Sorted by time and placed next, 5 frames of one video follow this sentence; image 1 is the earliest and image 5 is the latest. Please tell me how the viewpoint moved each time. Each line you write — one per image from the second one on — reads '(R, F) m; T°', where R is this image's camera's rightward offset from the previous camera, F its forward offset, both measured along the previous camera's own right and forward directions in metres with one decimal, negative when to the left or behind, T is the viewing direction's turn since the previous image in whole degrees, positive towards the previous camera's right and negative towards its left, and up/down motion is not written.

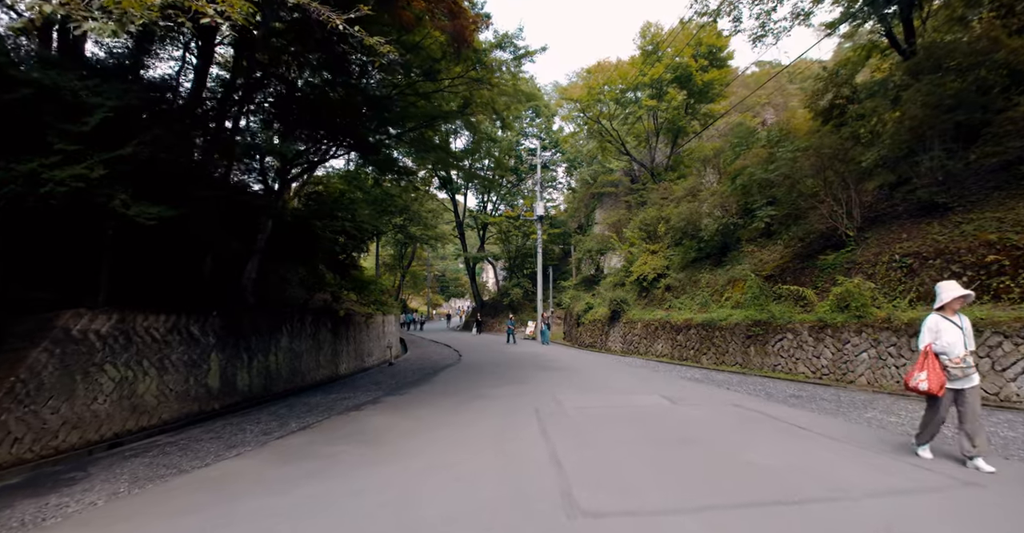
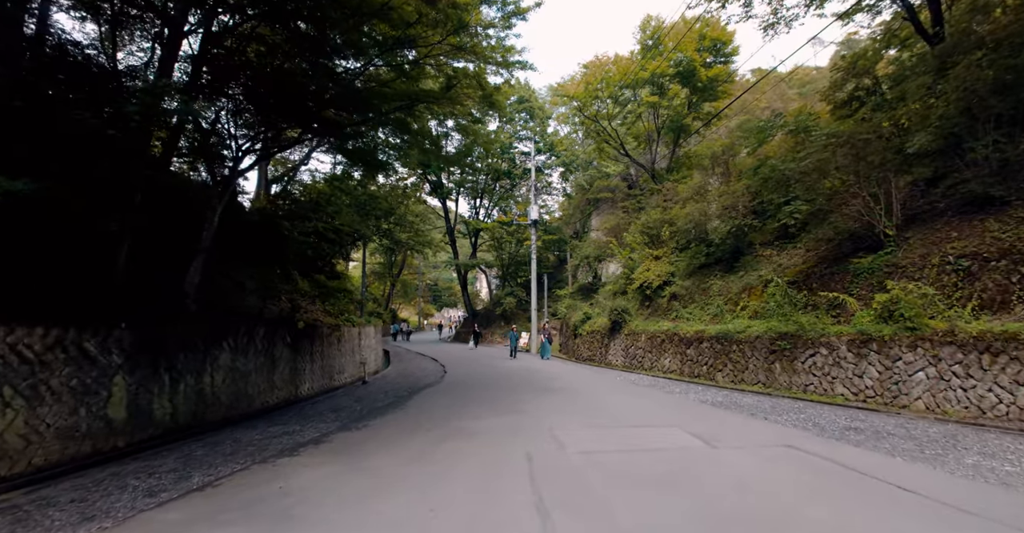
(+0.1, +1.6) m; +1°
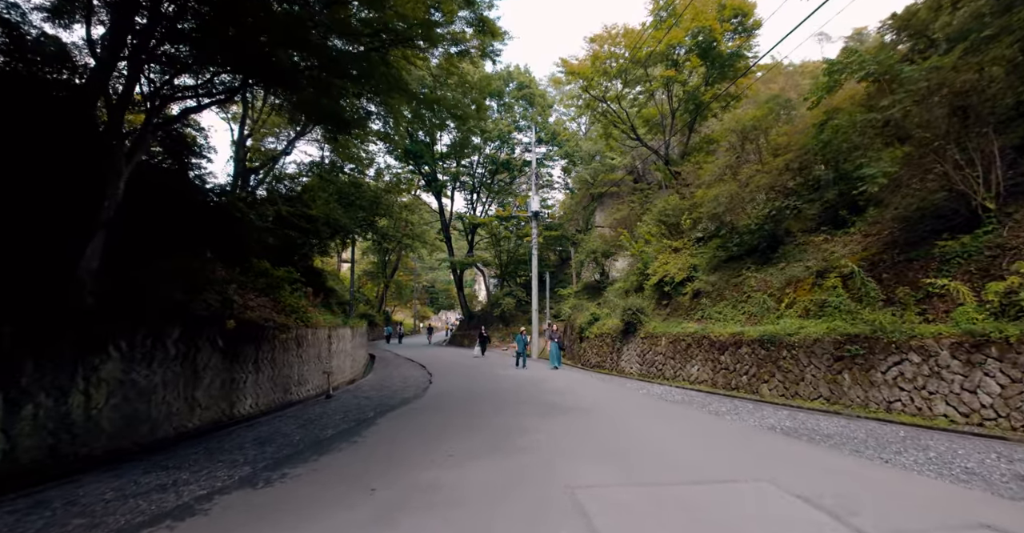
(0.0, +2.1) m; 0°
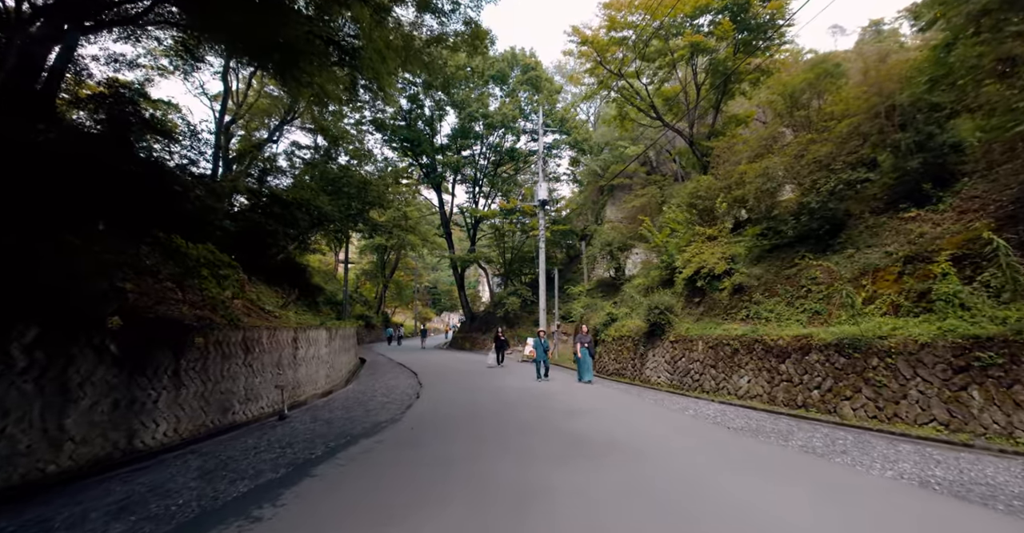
(0.0, +2.1) m; -1°
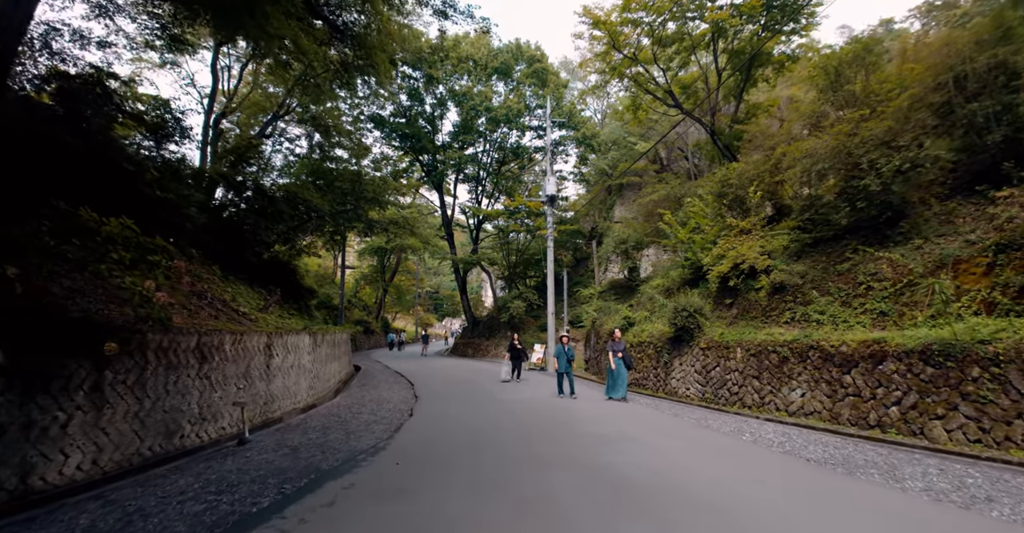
(-0.1, +1.3) m; 0°
